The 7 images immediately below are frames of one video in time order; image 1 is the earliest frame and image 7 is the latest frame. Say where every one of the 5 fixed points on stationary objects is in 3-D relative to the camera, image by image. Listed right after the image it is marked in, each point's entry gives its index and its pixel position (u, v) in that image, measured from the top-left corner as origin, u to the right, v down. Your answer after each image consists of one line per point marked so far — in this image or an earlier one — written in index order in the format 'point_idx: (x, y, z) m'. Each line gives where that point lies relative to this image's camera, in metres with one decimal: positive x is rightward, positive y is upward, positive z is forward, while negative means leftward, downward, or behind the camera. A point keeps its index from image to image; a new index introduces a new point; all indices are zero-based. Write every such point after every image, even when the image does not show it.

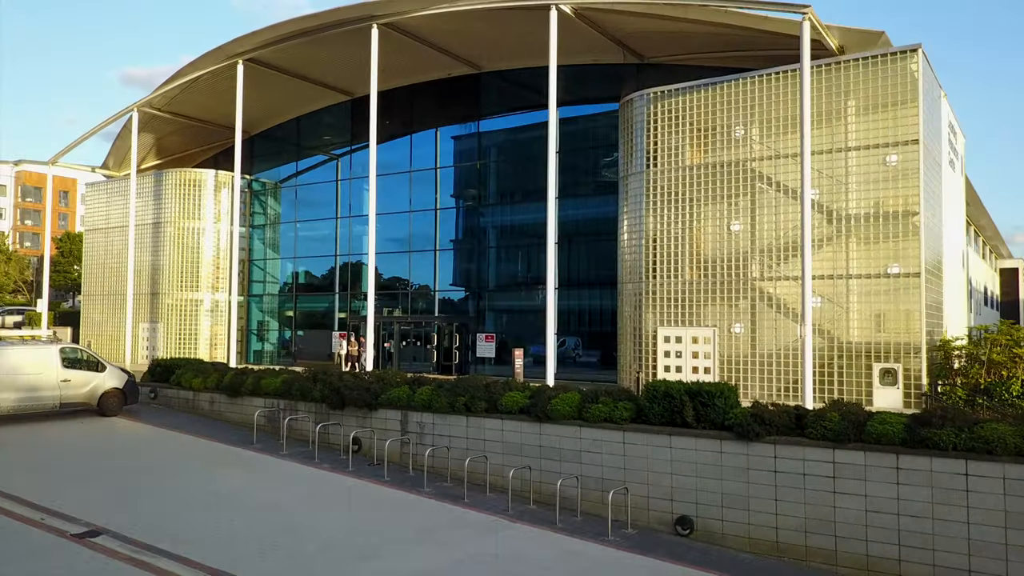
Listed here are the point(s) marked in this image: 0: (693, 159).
0: (+2.6, +1.9, +16.5) m
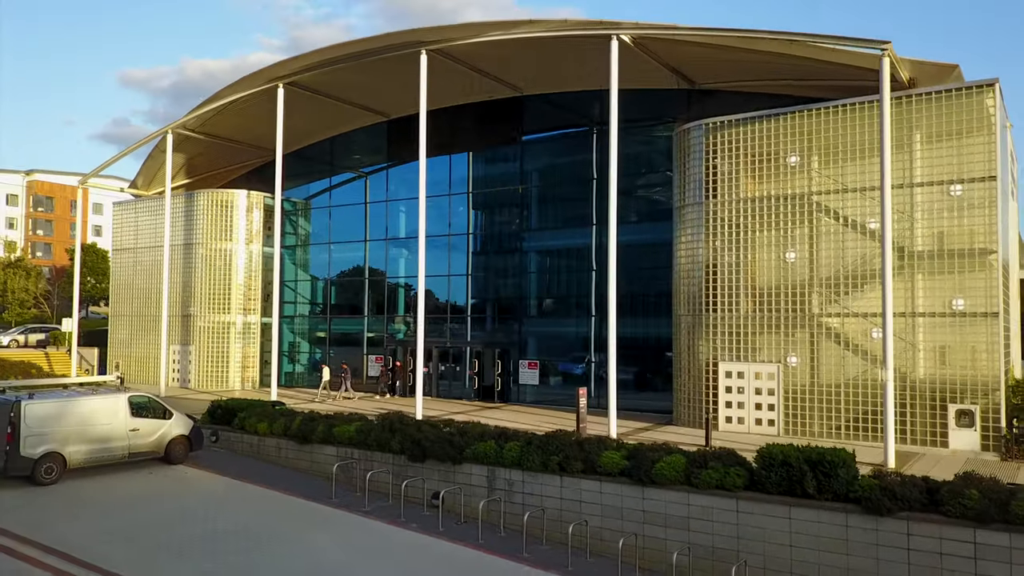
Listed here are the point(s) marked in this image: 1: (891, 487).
0: (+3.4, +1.4, +16.2) m
1: (+2.5, -1.3, +7.3) m
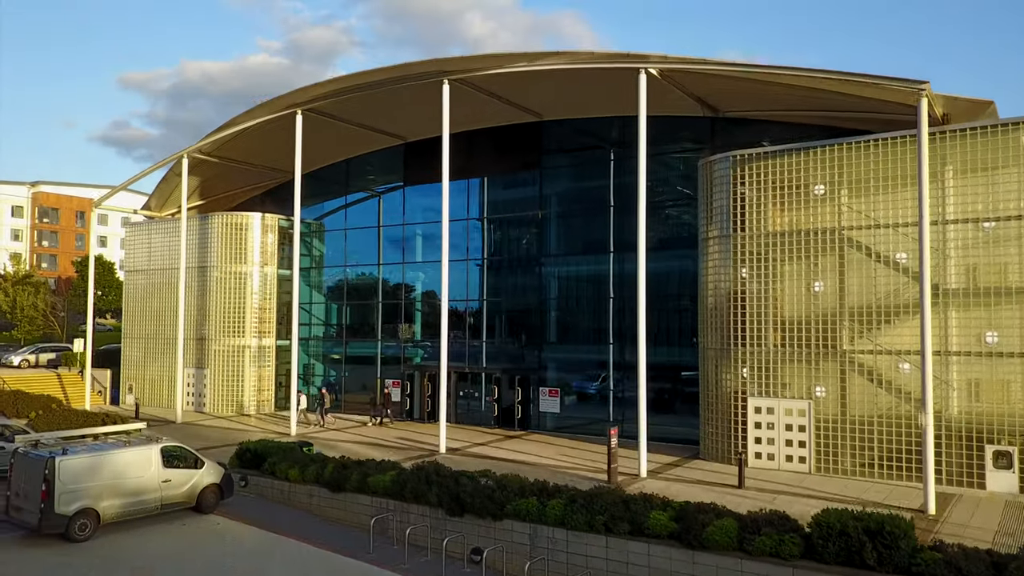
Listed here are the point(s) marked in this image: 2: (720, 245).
0: (+3.8, +0.9, +16.0) m
1: (+2.8, -1.8, +7.2) m
2: (+3.1, +0.6, +16.8) m
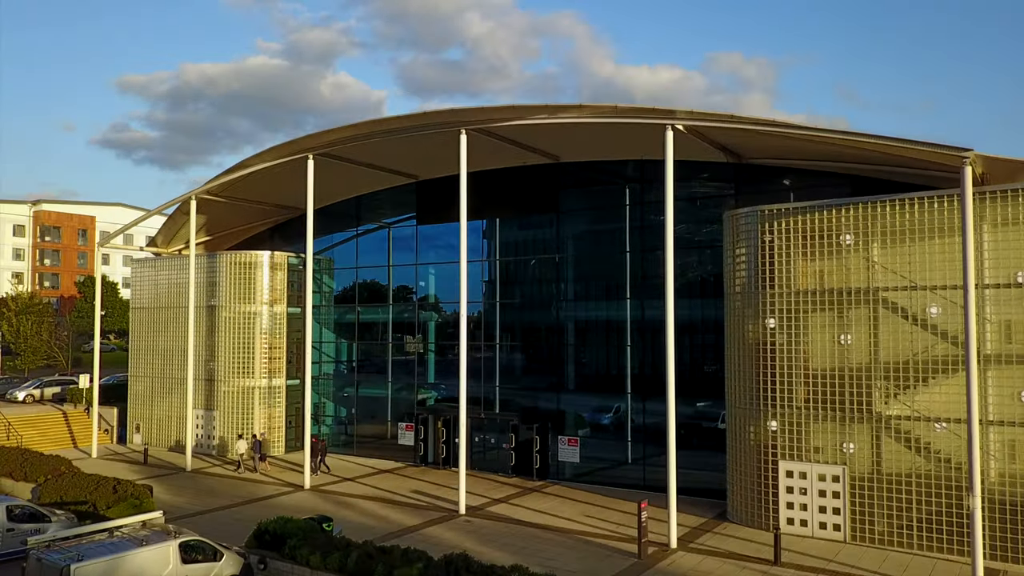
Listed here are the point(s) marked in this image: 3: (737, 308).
0: (+4.1, +0.2, +15.6) m
1: (+3.2, -2.5, +6.7) m
2: (+3.4, -0.2, +16.4) m
3: (+3.3, -0.3, +16.8) m
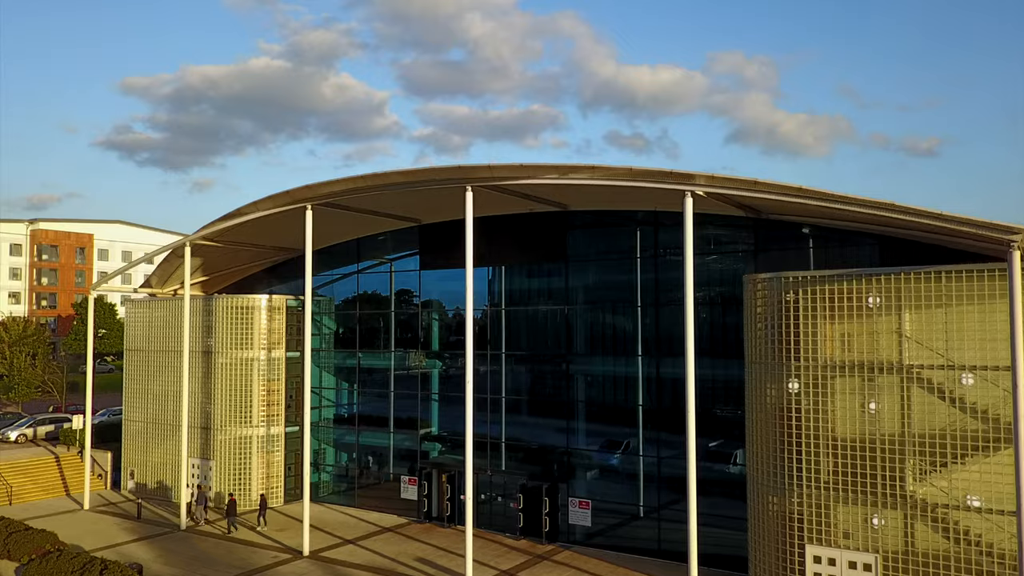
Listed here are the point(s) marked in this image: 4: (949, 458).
0: (+4.2, -0.7, +14.7) m
1: (+3.3, -3.4, +5.9) m
2: (+3.5, -1.1, +15.5) m
3: (+3.4, -1.2, +15.9) m
4: (+5.3, -2.1, +13.7) m
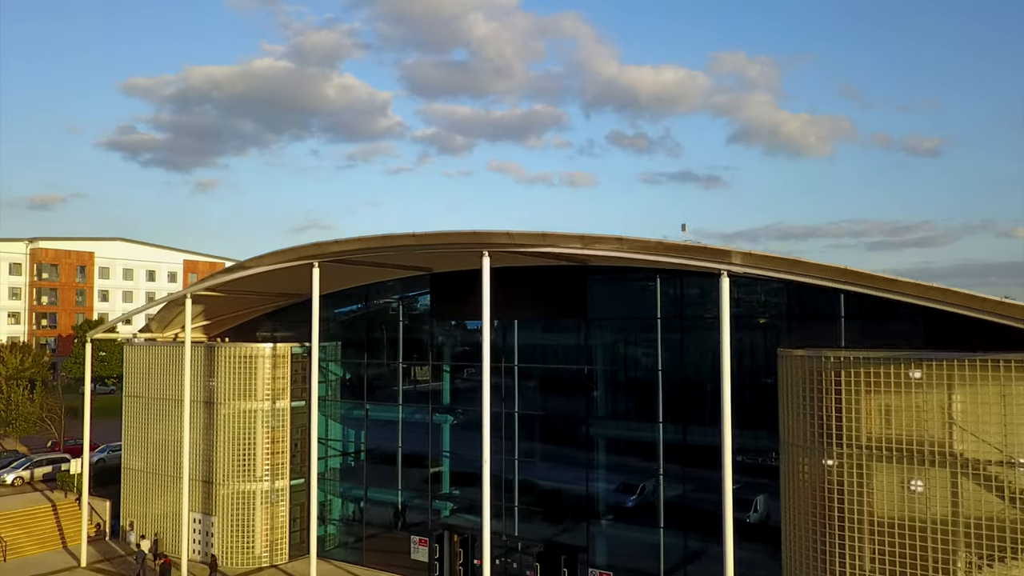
0: (+4.5, -1.7, +13.8) m
1: (+3.5, -4.4, +5.0) m
2: (+3.8, -2.1, +14.6) m
3: (+3.7, -2.2, +15.0) m
4: (+5.6, -3.0, +12.7) m
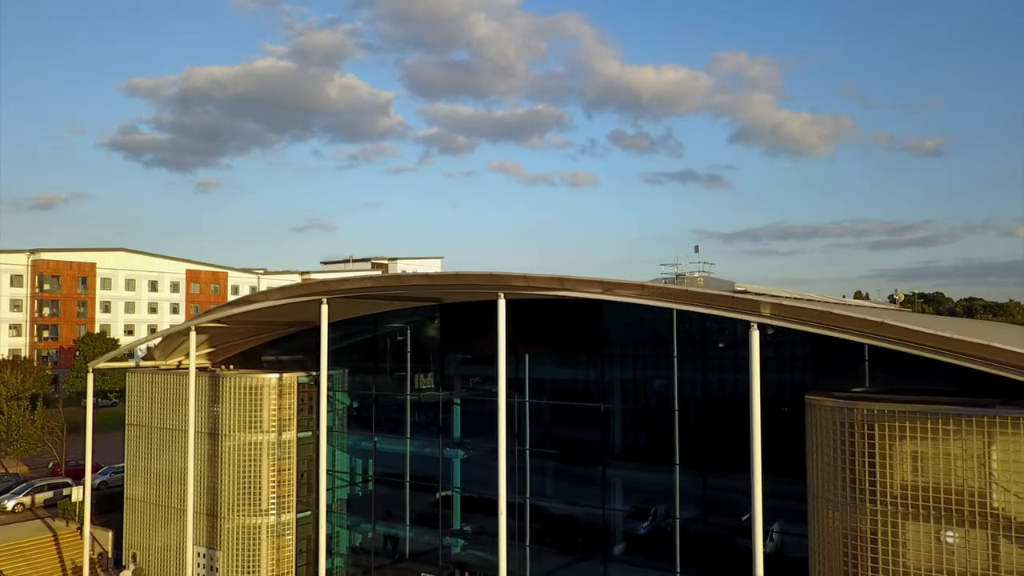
0: (+4.7, -2.2, +13.3) m
1: (+3.7, -4.9, +4.4) m
2: (+4.0, -2.6, +14.0) m
3: (+3.9, -2.7, +14.4) m
4: (+5.8, -3.6, +12.2) m
